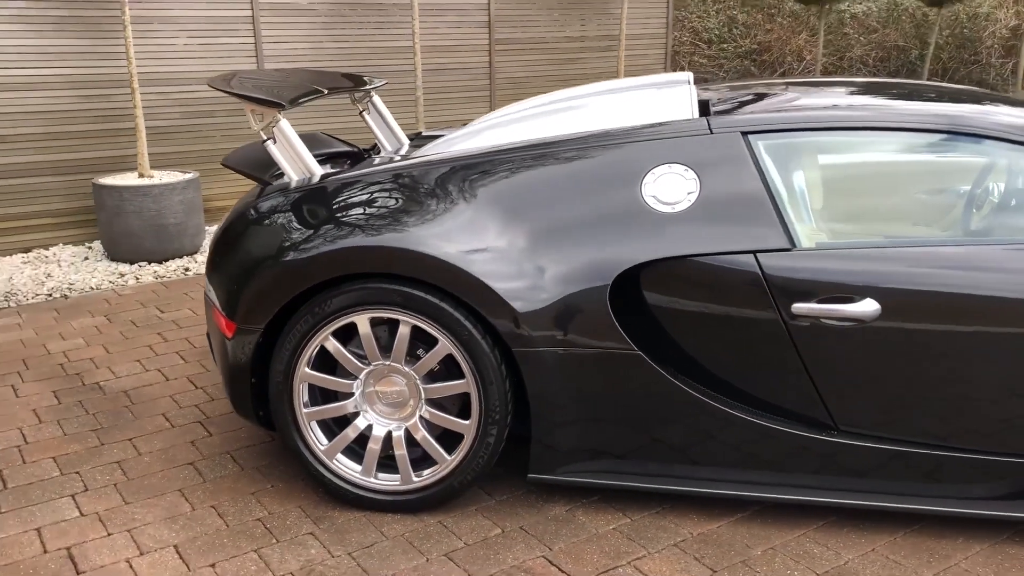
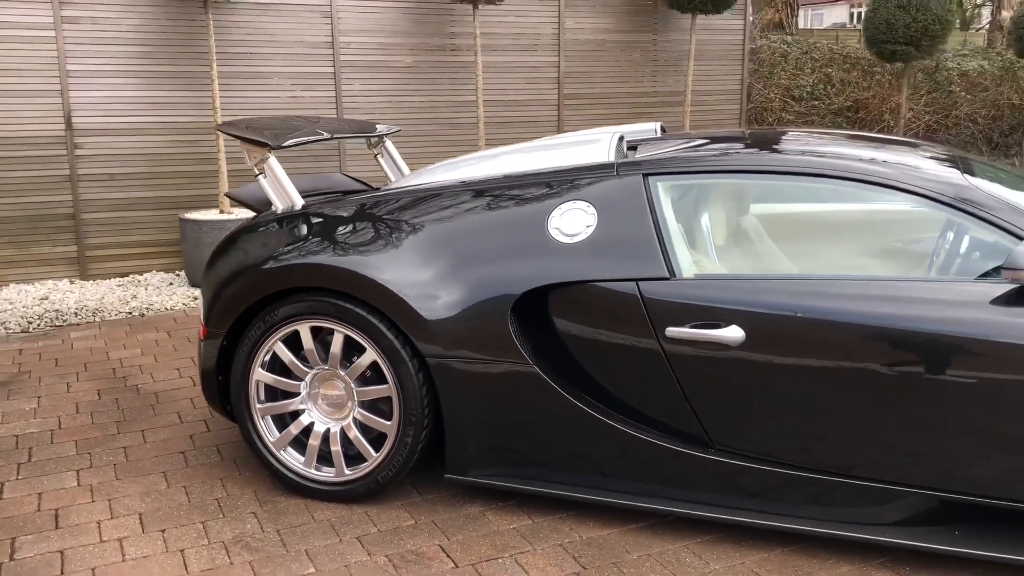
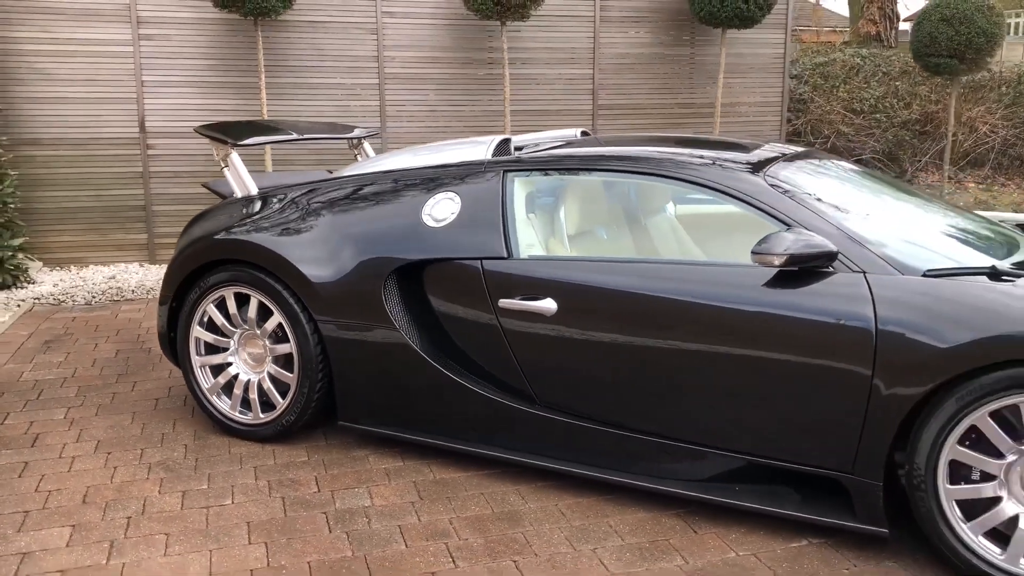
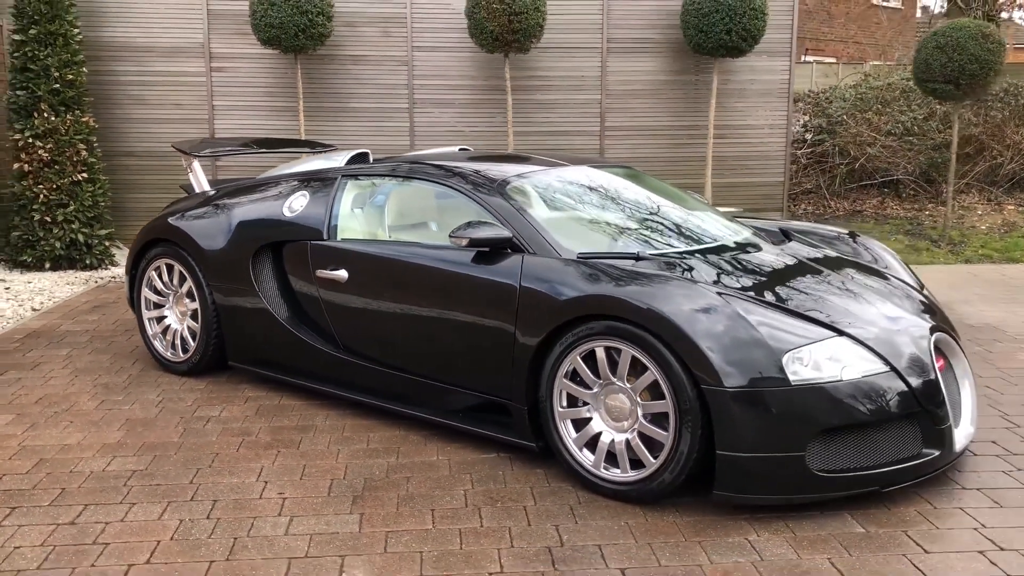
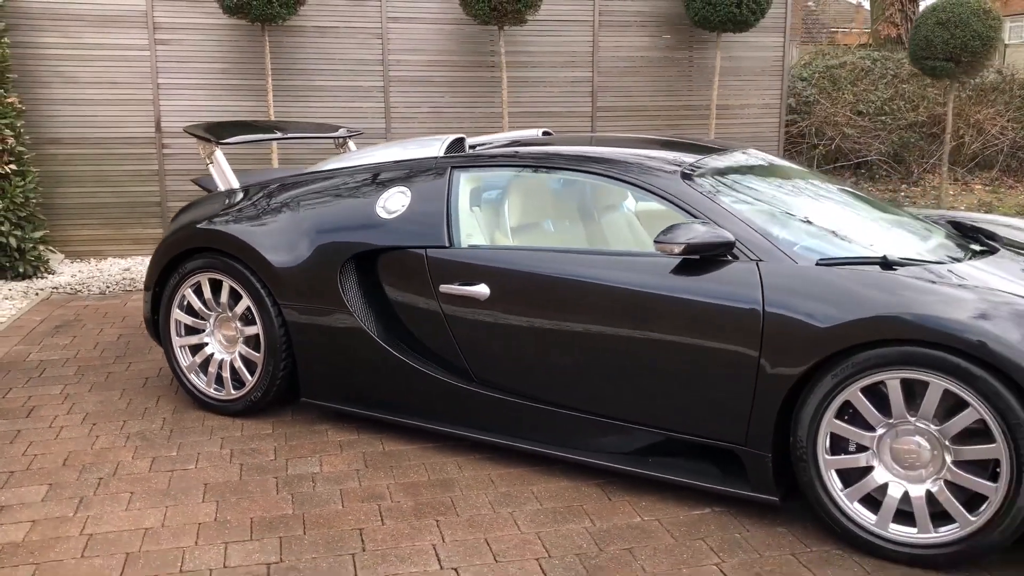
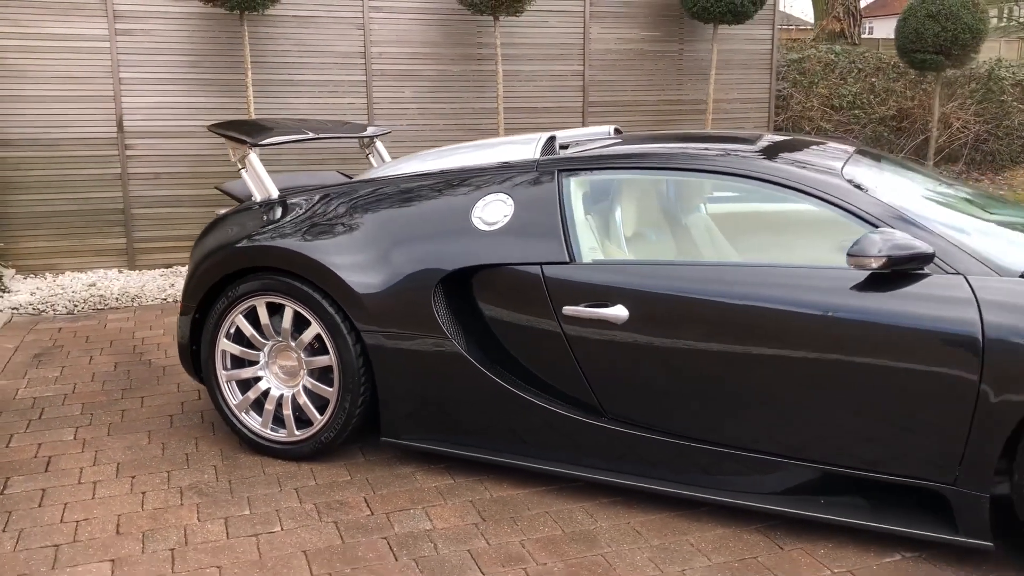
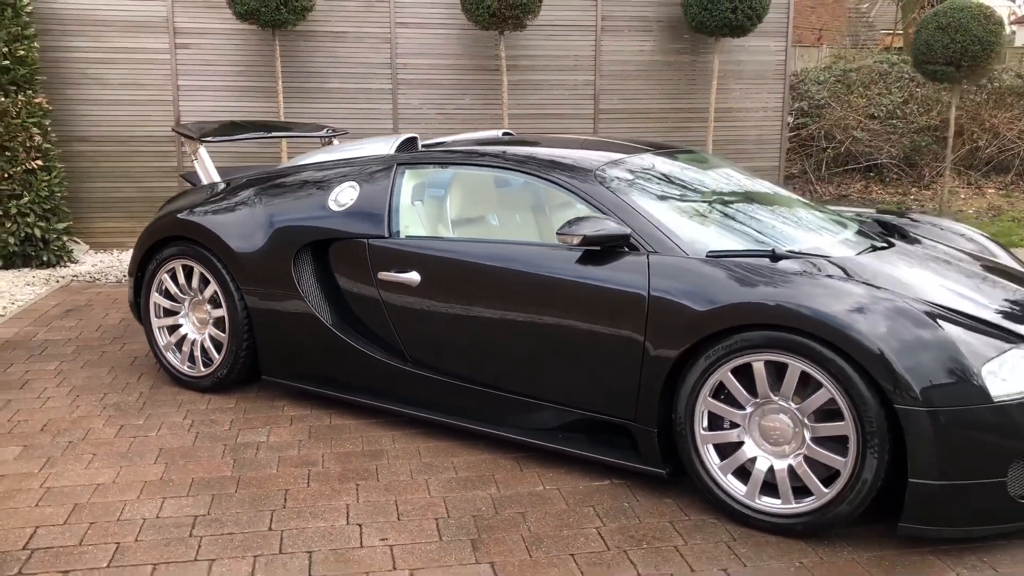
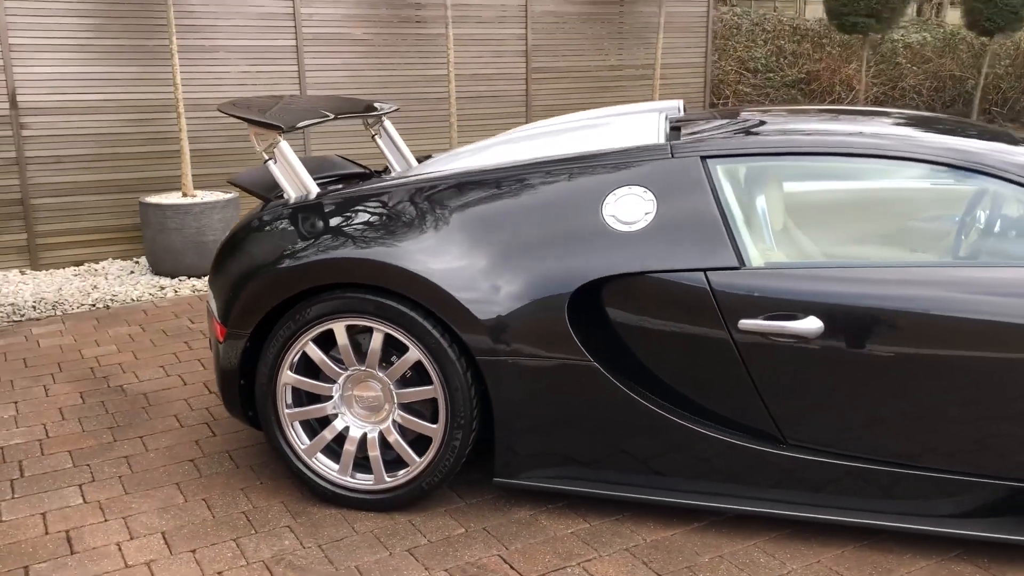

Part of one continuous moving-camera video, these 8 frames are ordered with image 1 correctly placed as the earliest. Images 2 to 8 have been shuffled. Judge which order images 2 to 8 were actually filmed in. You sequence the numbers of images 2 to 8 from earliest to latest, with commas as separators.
8, 2, 6, 3, 5, 7, 4
